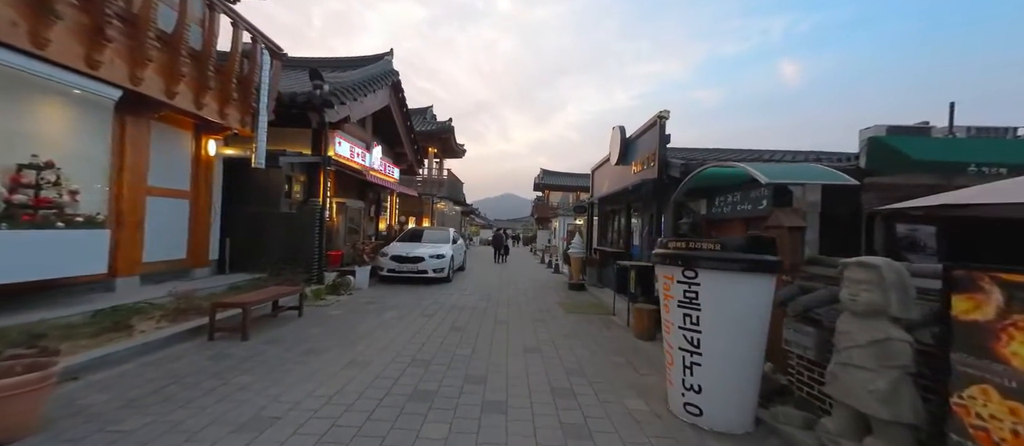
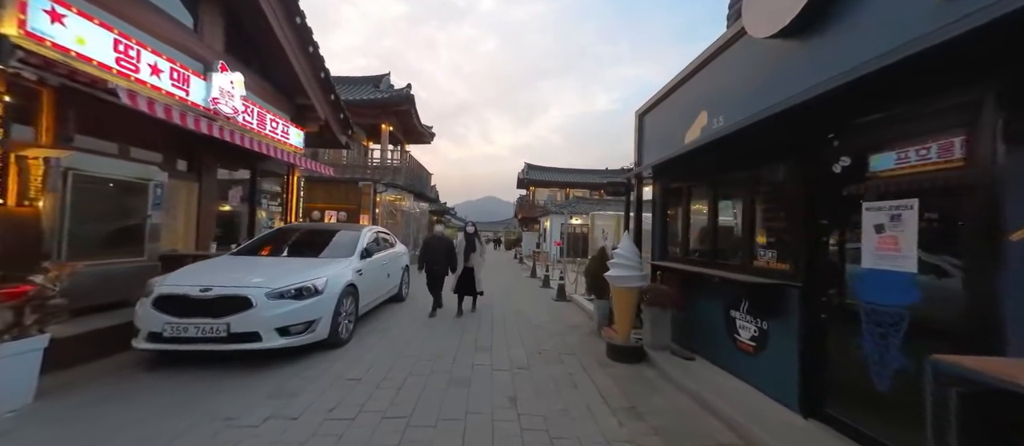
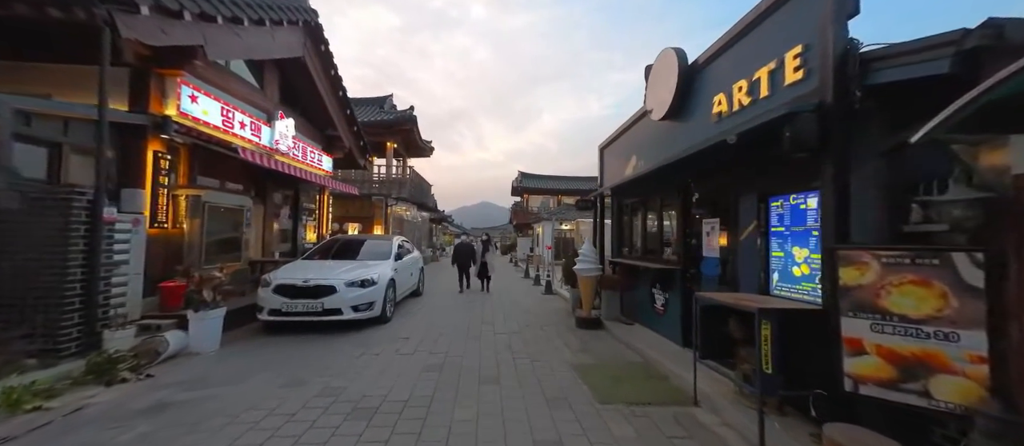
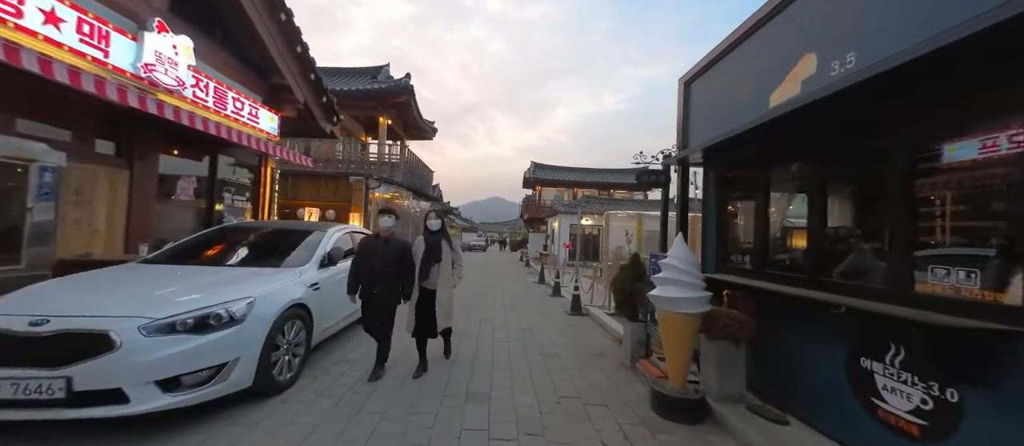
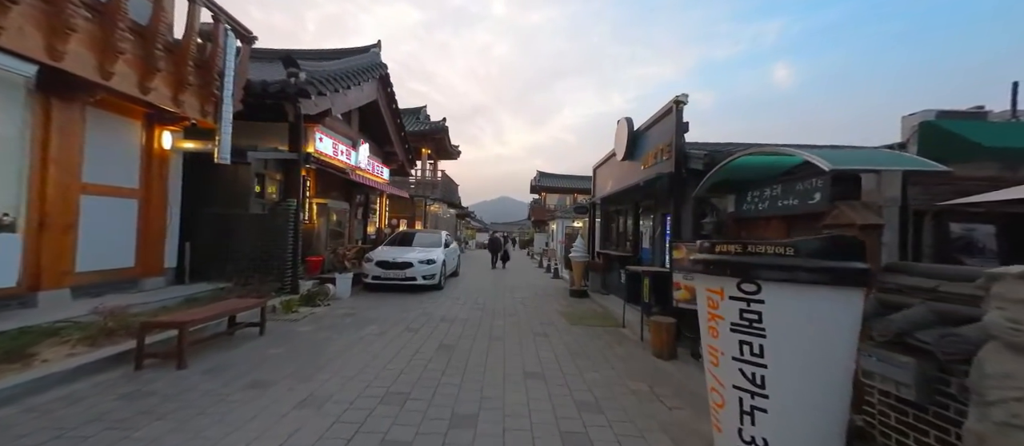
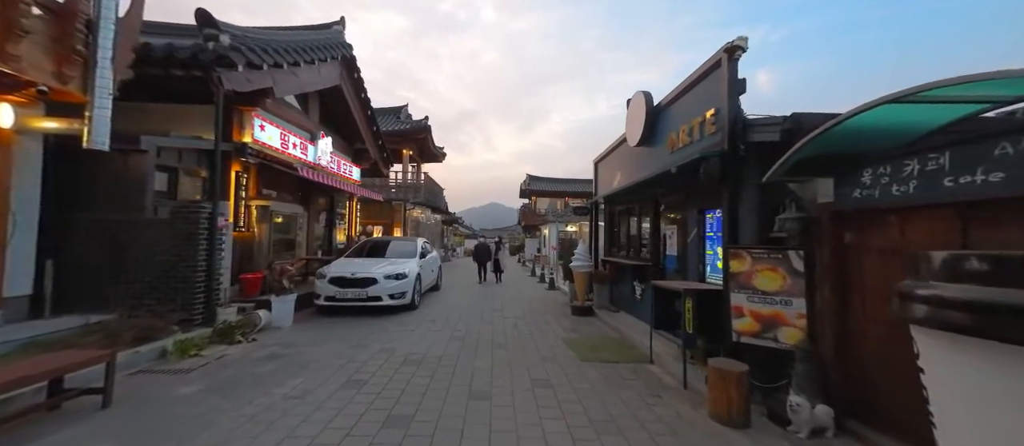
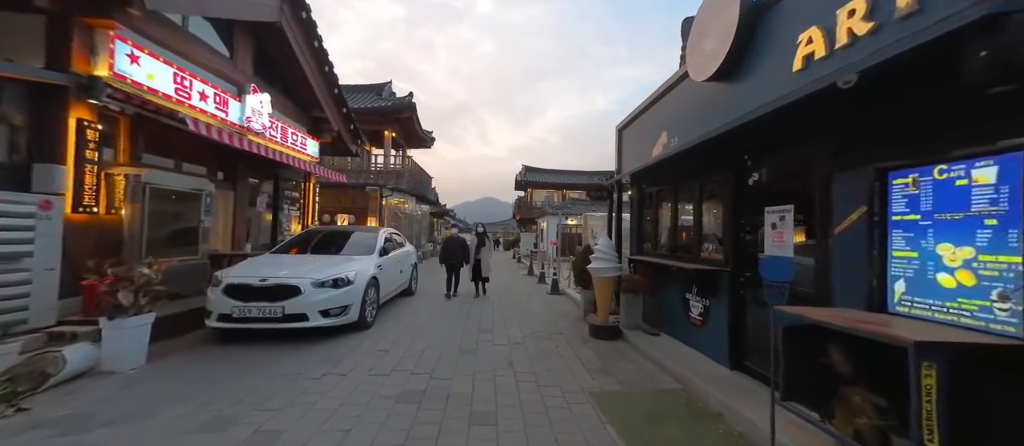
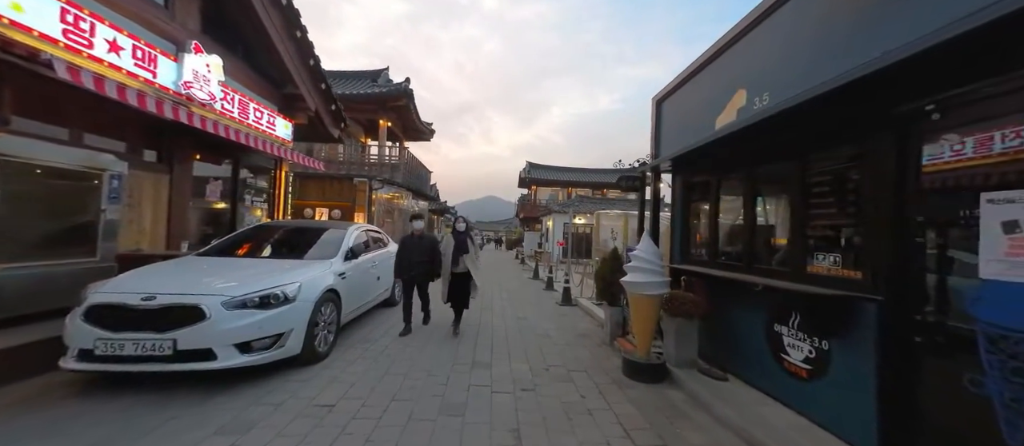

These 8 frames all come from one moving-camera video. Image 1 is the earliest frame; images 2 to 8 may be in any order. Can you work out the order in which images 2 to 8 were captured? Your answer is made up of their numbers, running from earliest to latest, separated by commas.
5, 6, 3, 7, 2, 8, 4
